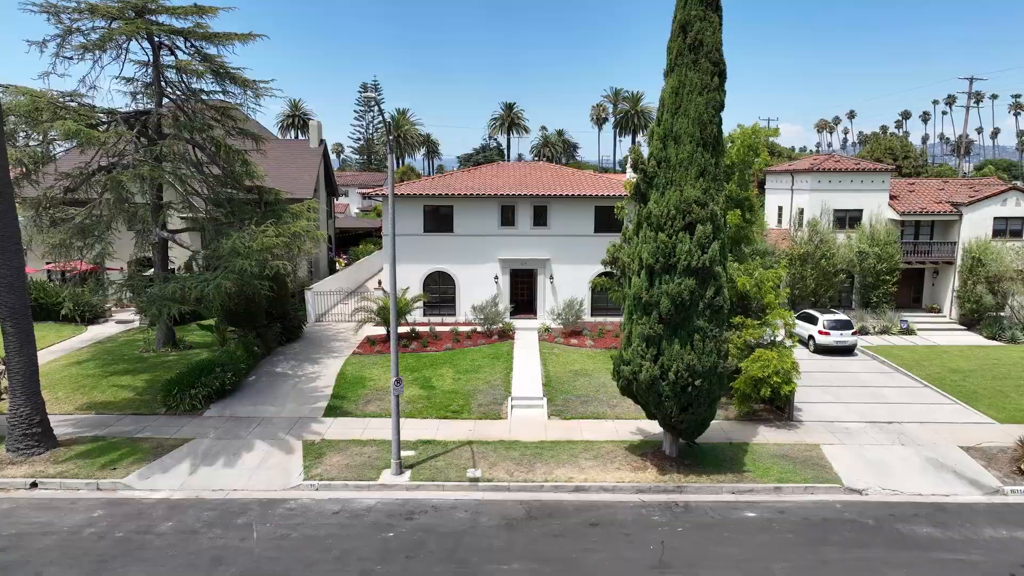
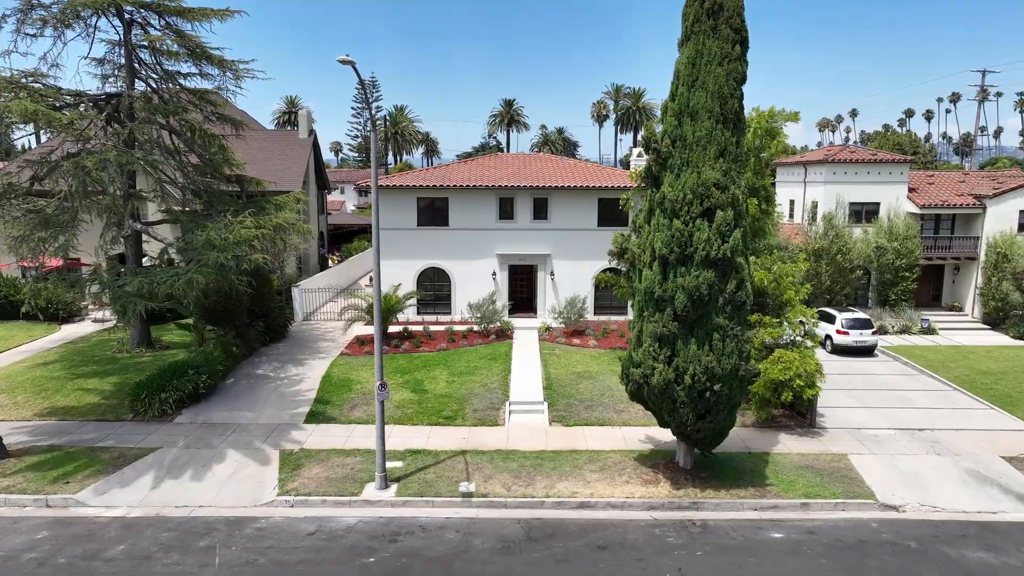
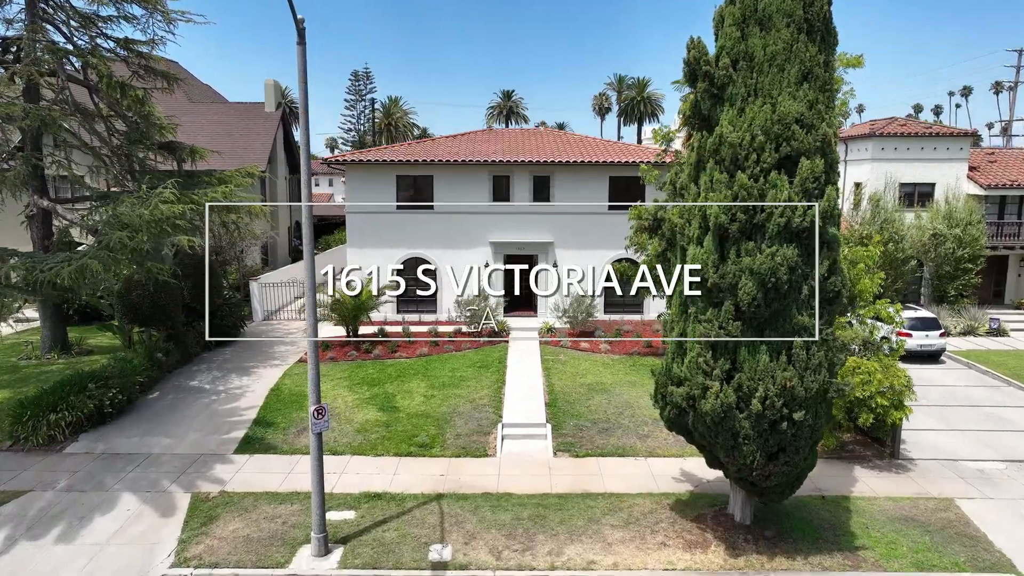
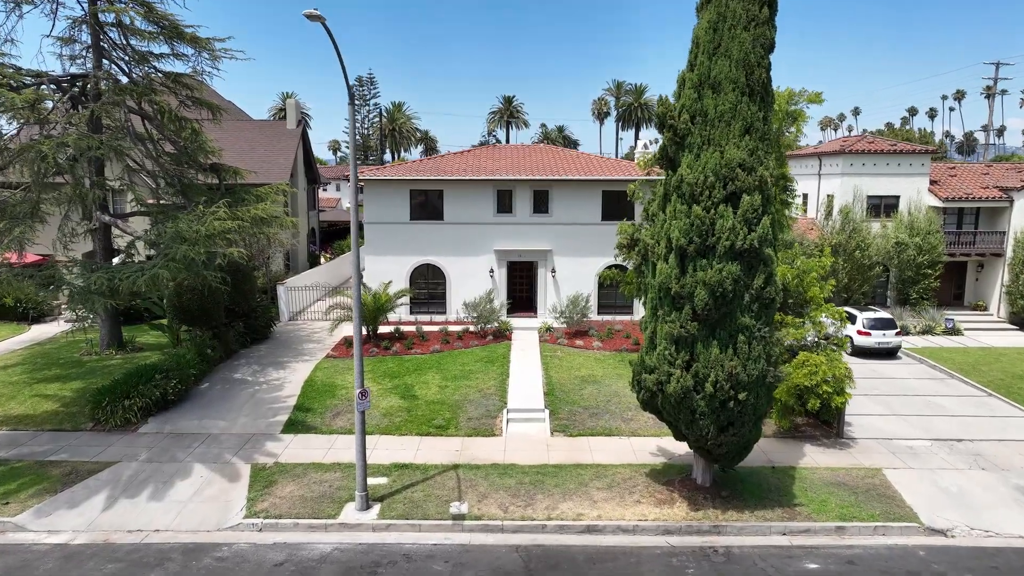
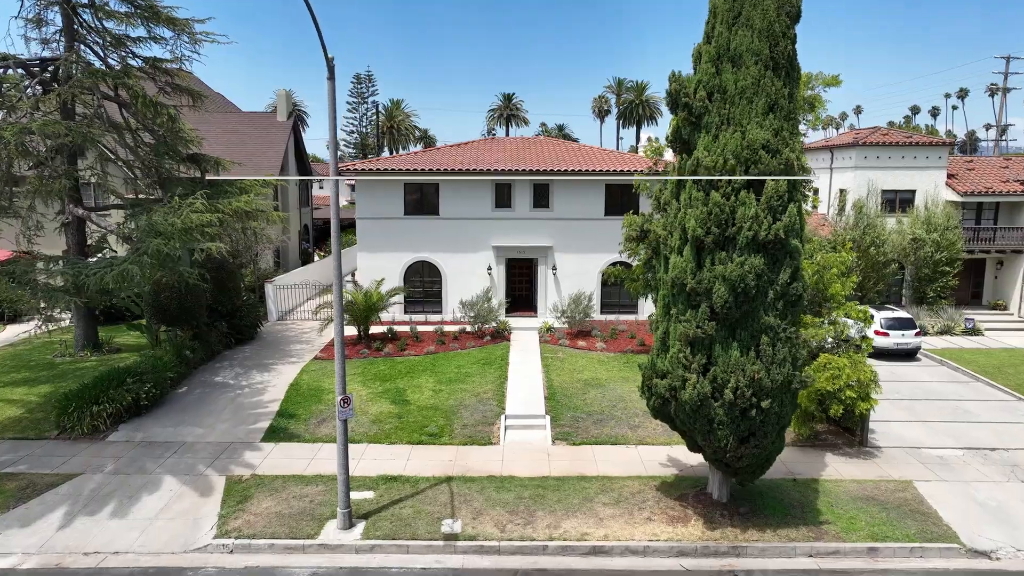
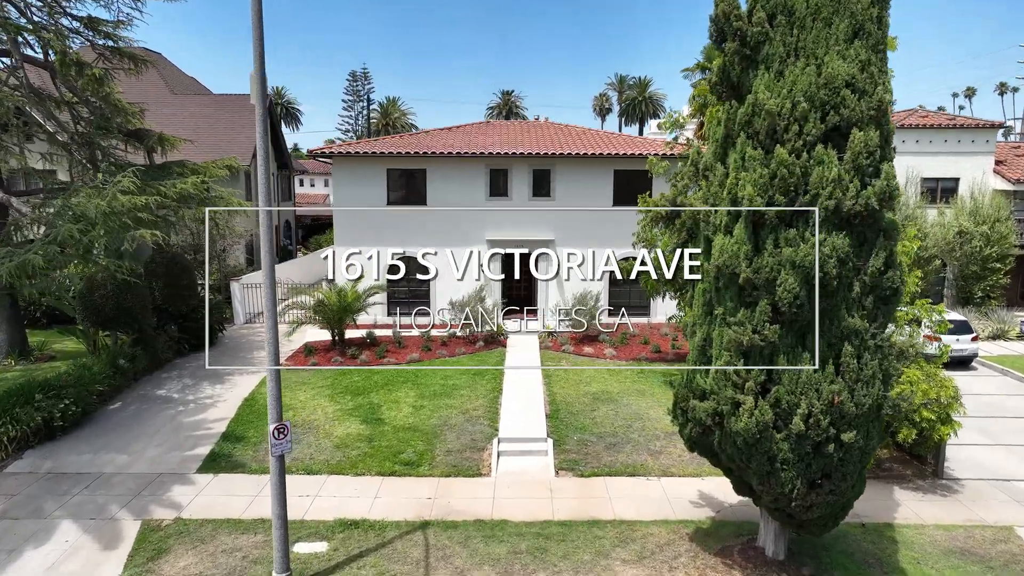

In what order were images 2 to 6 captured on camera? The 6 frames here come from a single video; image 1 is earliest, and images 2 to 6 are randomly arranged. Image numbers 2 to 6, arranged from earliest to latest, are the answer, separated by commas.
2, 4, 5, 3, 6
